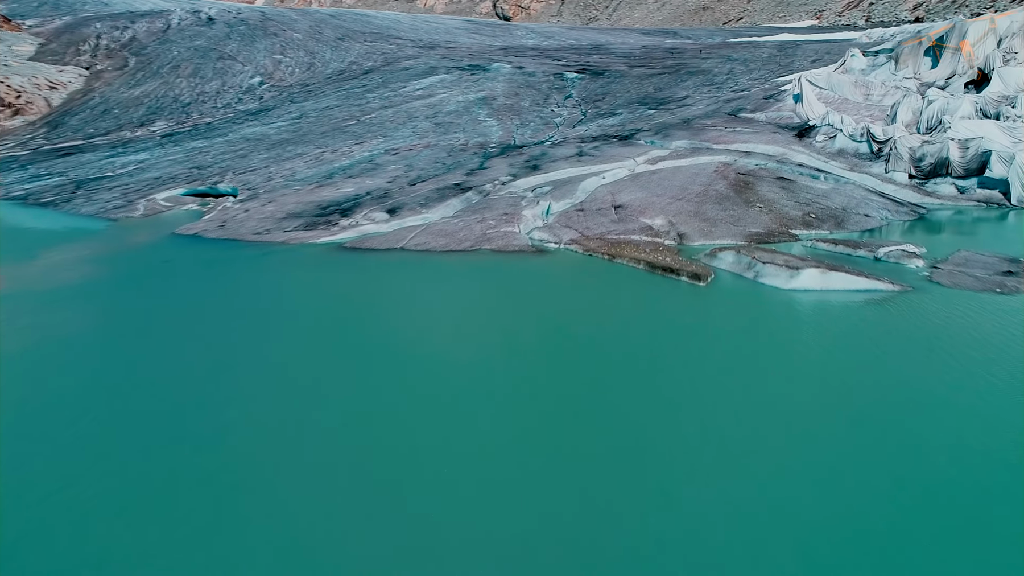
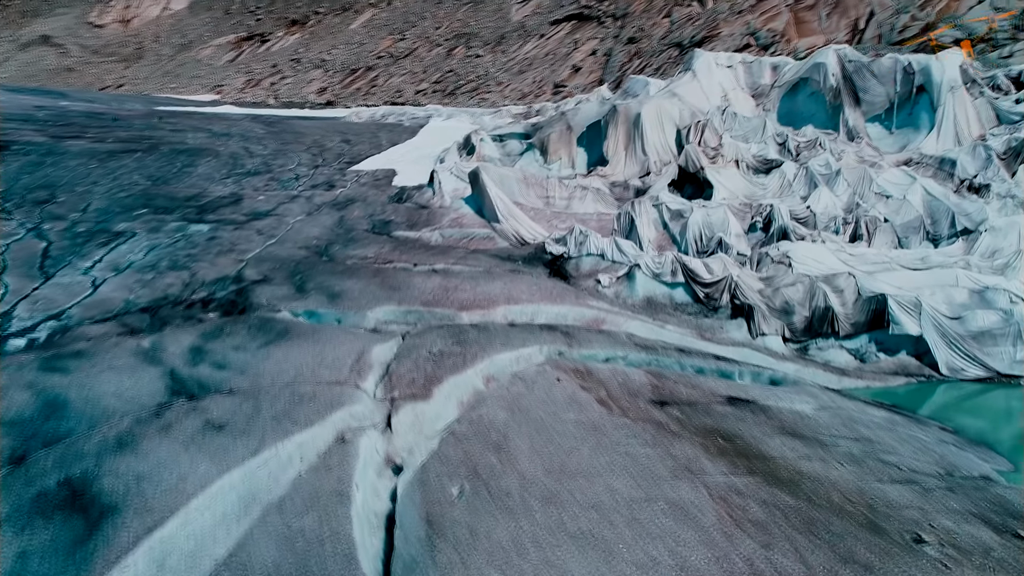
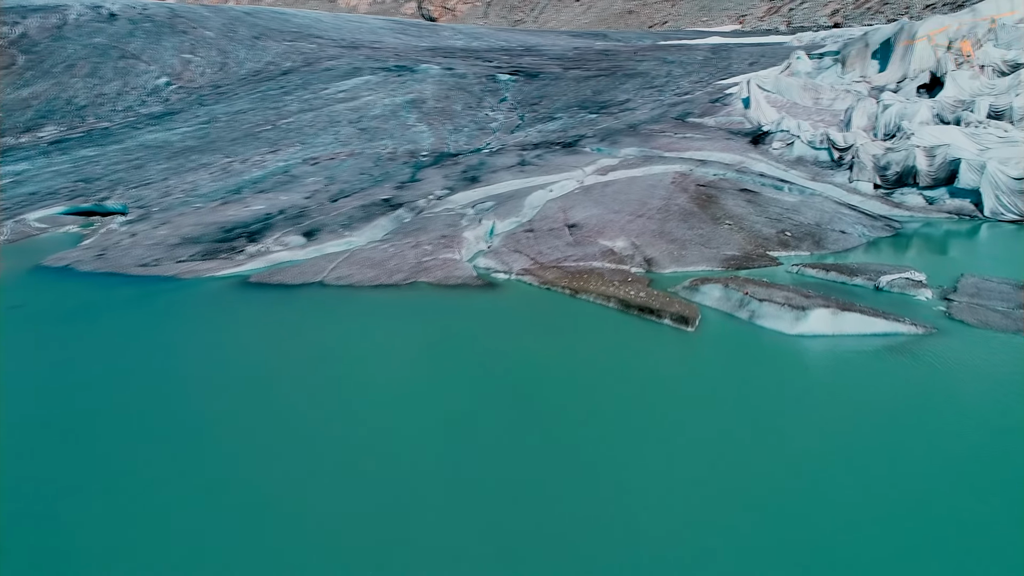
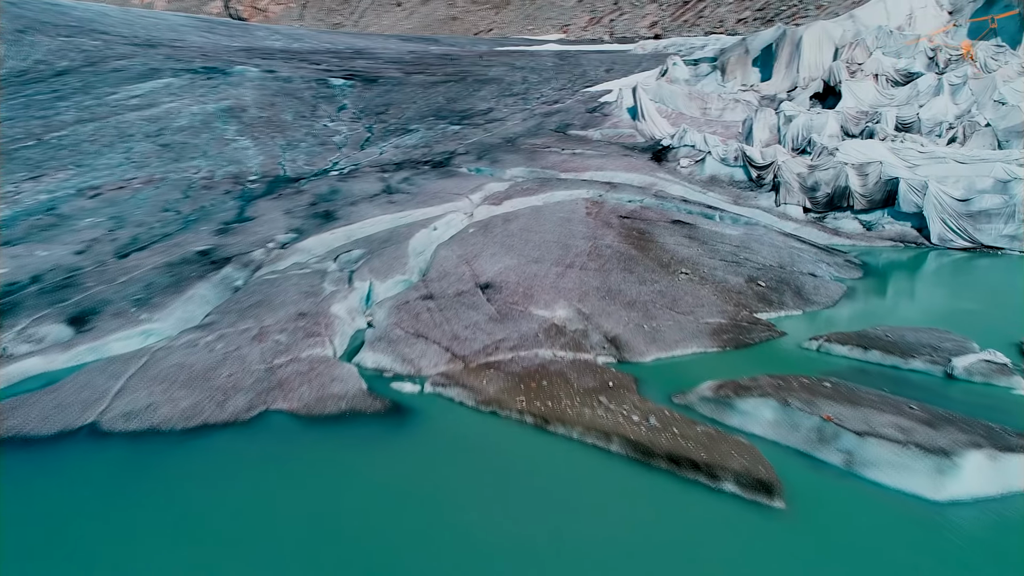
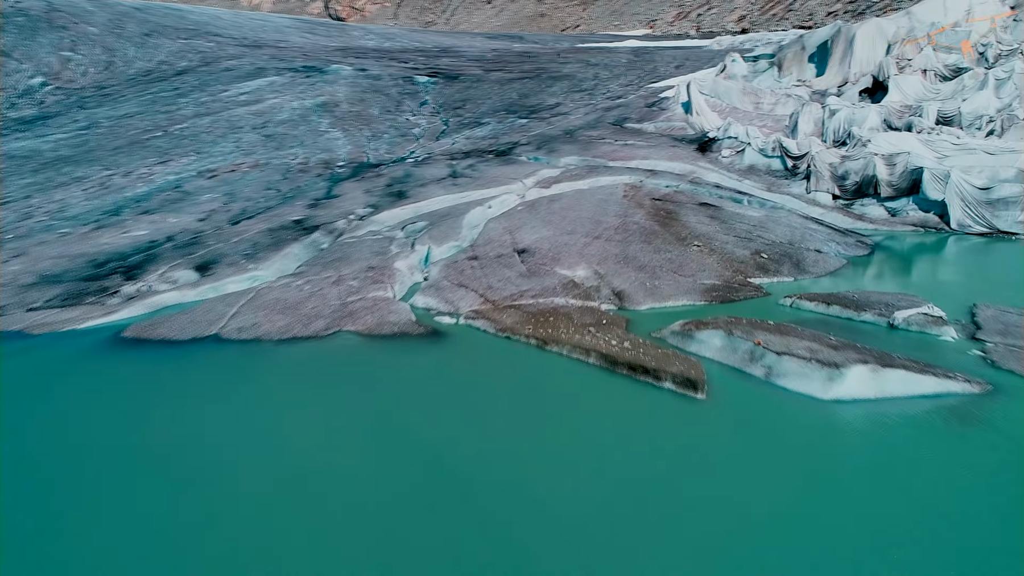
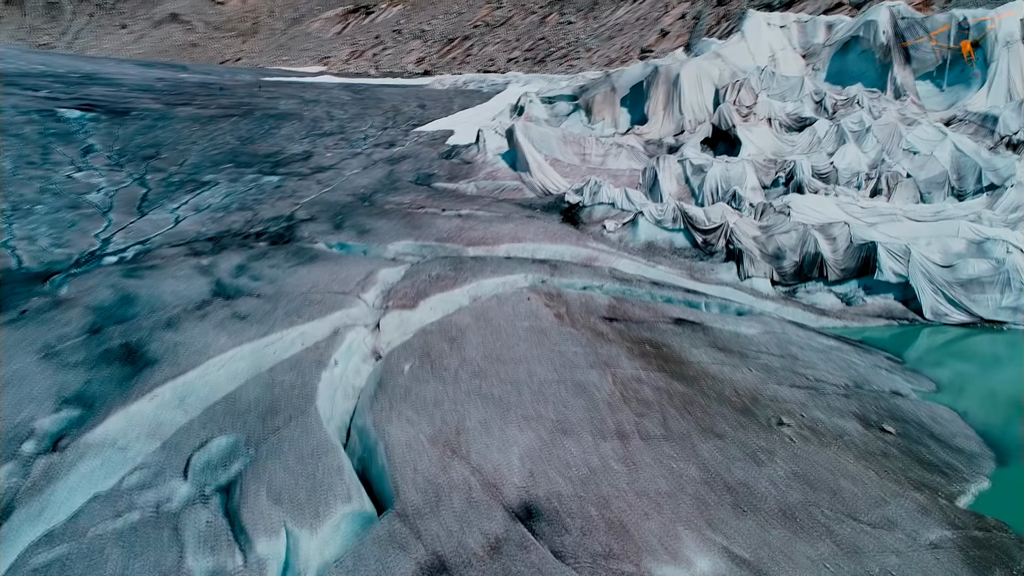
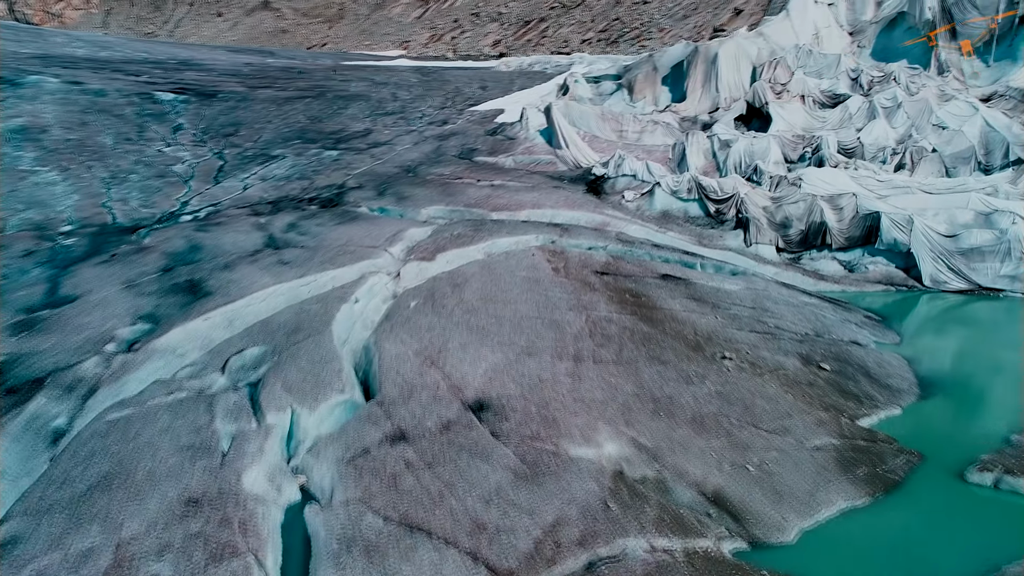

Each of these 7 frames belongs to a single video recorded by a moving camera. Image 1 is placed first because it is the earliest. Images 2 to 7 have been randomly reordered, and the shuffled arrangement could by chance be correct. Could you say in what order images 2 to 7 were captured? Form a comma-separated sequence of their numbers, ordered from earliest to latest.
3, 5, 4, 7, 6, 2
